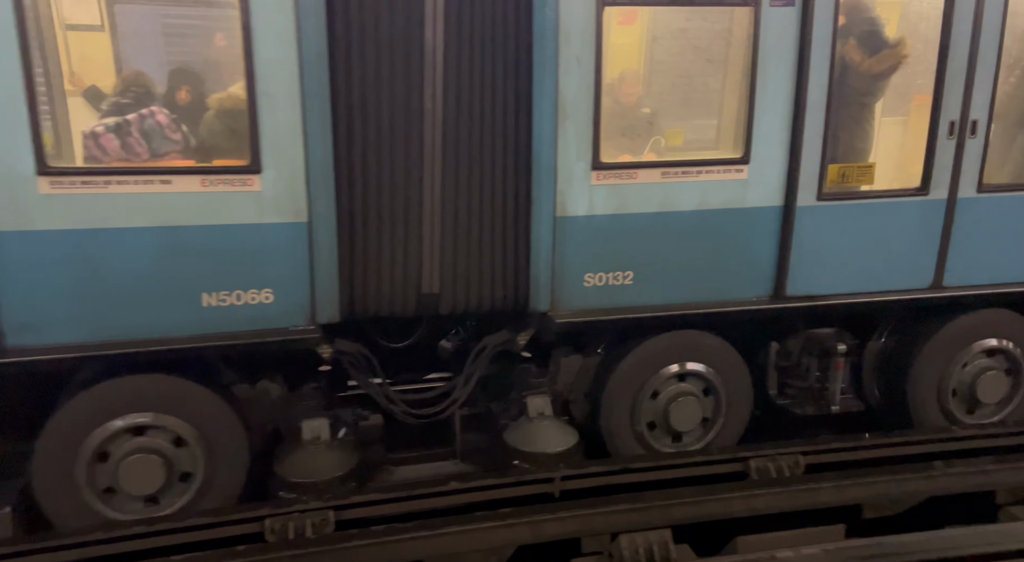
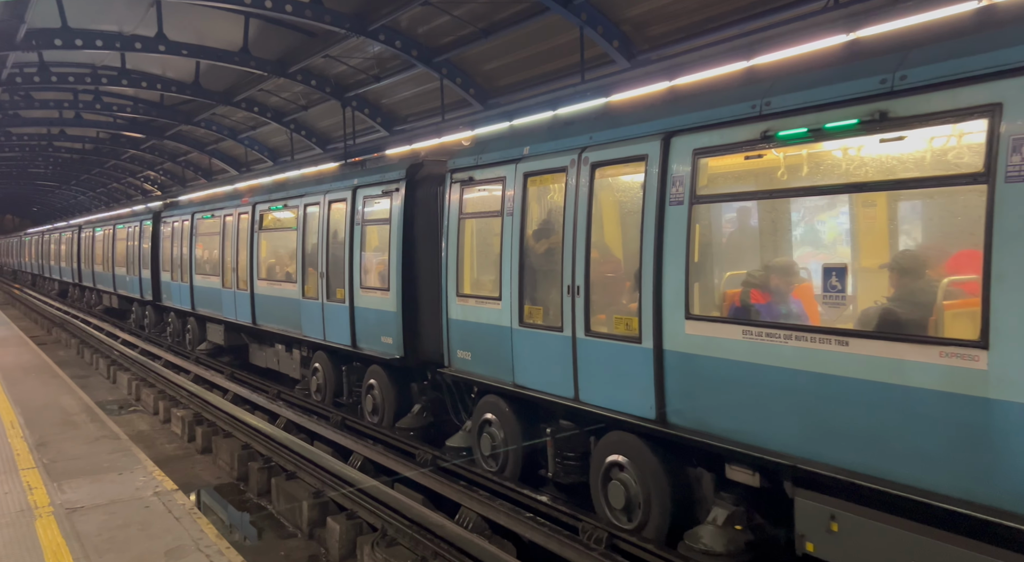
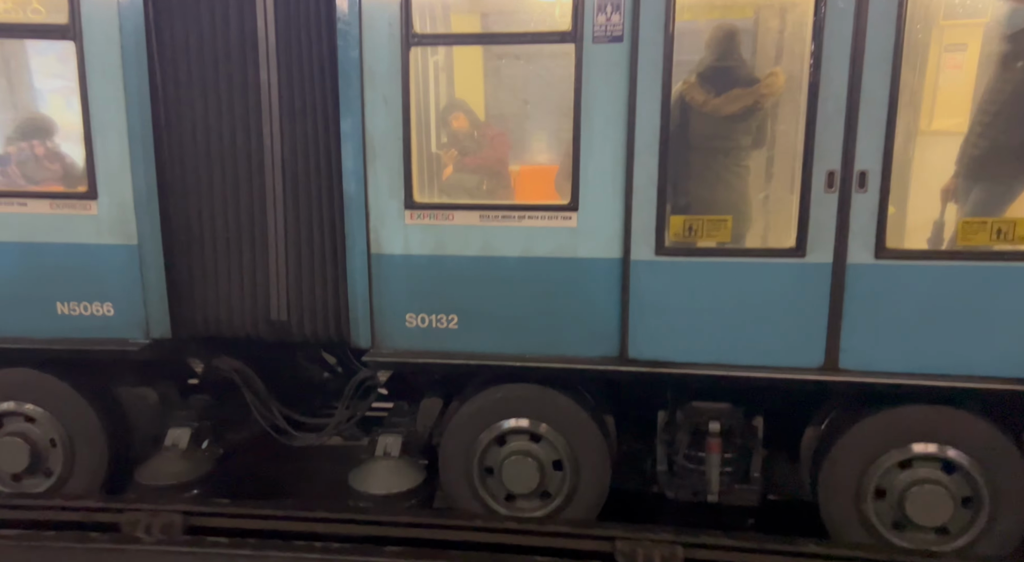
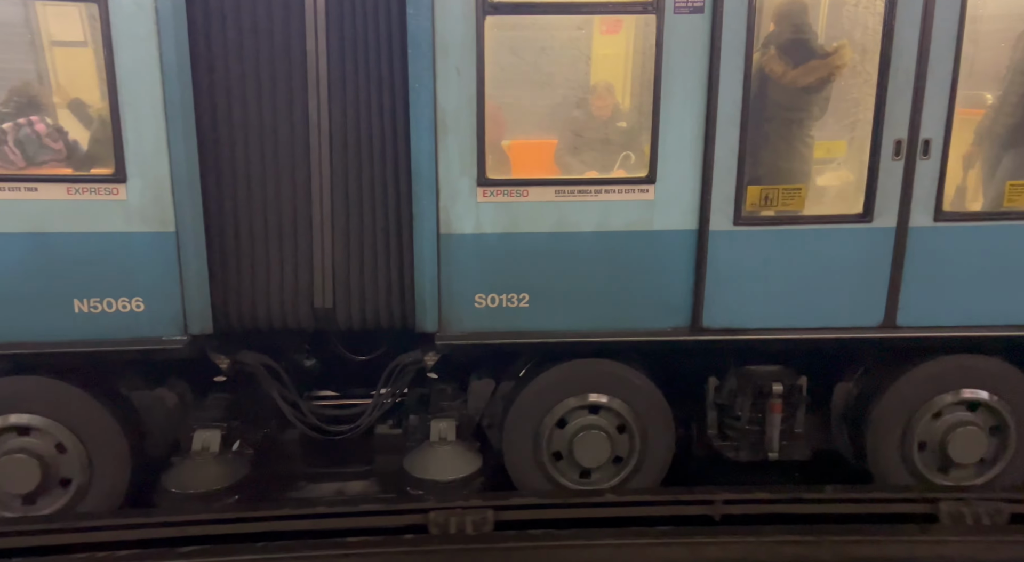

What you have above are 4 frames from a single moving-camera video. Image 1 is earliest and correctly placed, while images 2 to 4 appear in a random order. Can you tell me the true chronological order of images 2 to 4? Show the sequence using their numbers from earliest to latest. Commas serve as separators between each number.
4, 3, 2
